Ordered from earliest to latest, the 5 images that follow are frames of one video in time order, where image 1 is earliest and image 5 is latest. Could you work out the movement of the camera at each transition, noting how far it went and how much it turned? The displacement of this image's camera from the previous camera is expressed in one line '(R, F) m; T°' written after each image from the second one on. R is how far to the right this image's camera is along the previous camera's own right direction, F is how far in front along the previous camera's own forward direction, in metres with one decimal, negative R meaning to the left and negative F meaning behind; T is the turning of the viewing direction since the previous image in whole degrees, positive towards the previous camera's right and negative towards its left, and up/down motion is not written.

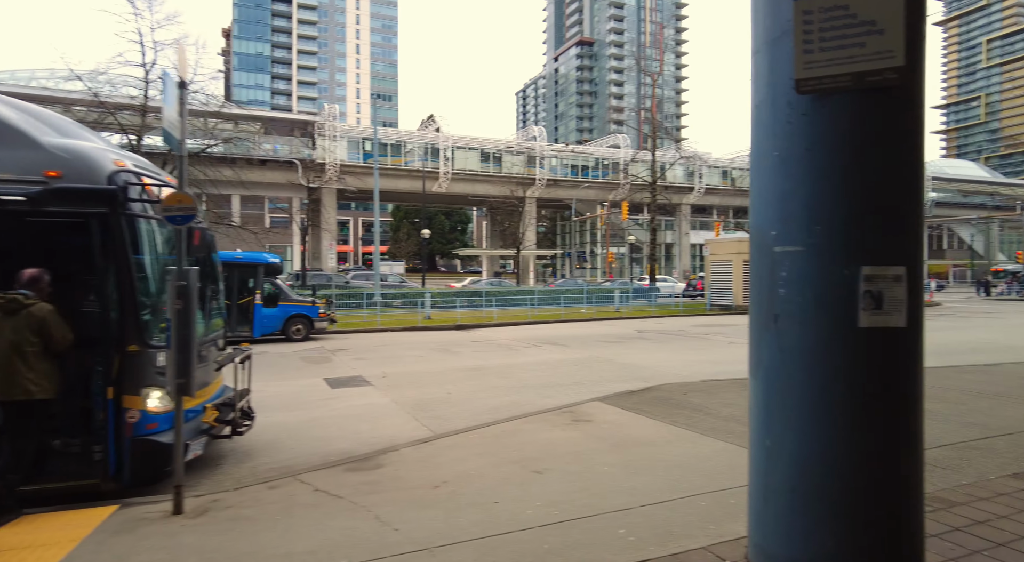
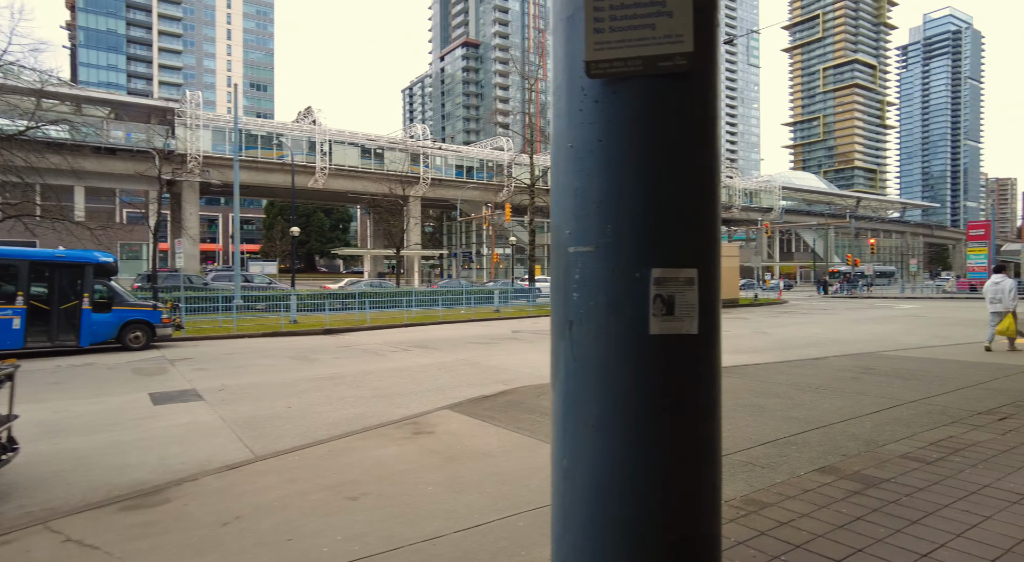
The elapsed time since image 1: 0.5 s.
(+0.6, +0.4) m; +11°
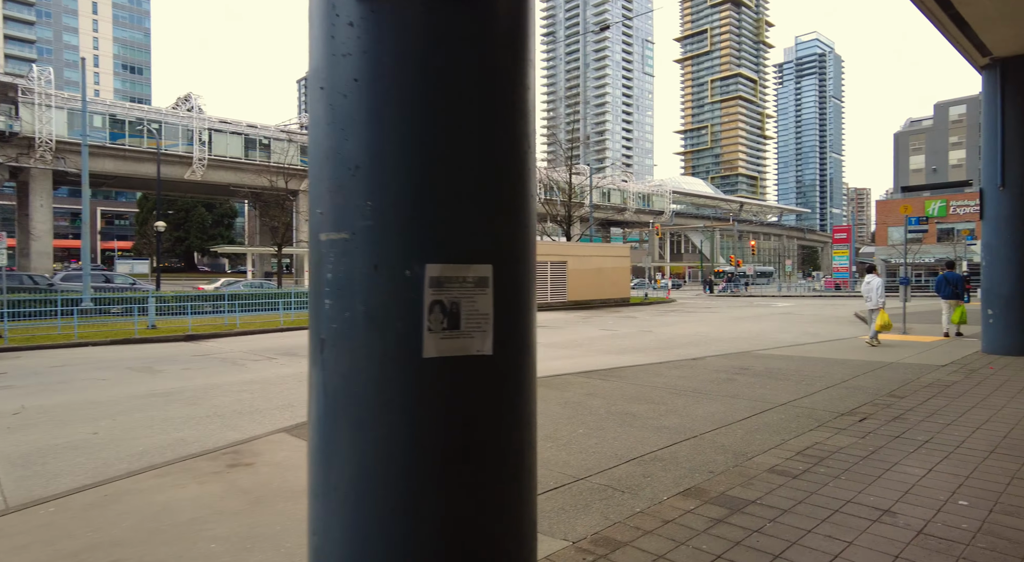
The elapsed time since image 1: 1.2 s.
(+0.6, +0.7) m; +9°
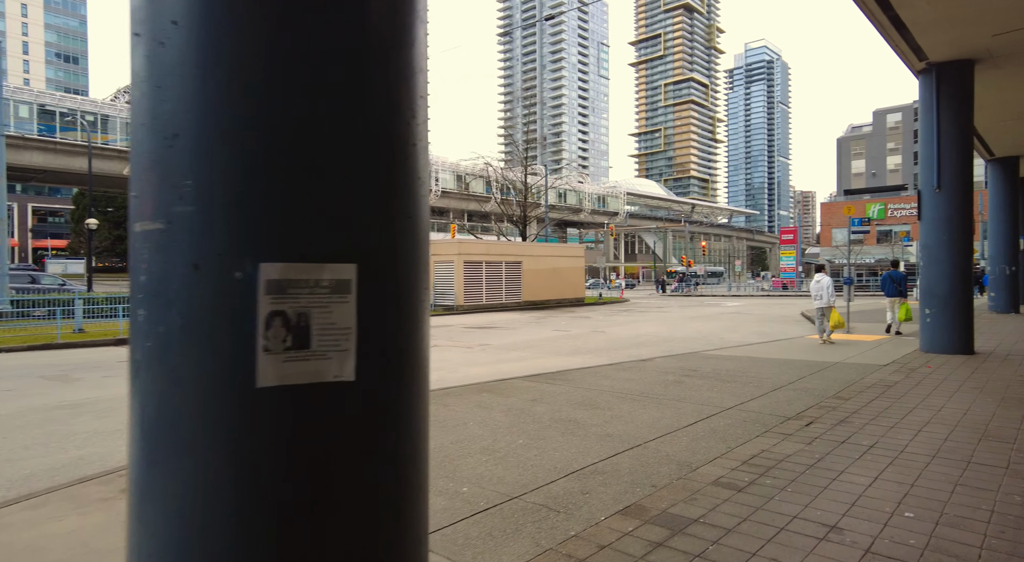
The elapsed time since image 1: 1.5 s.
(+0.2, +0.4) m; +4°
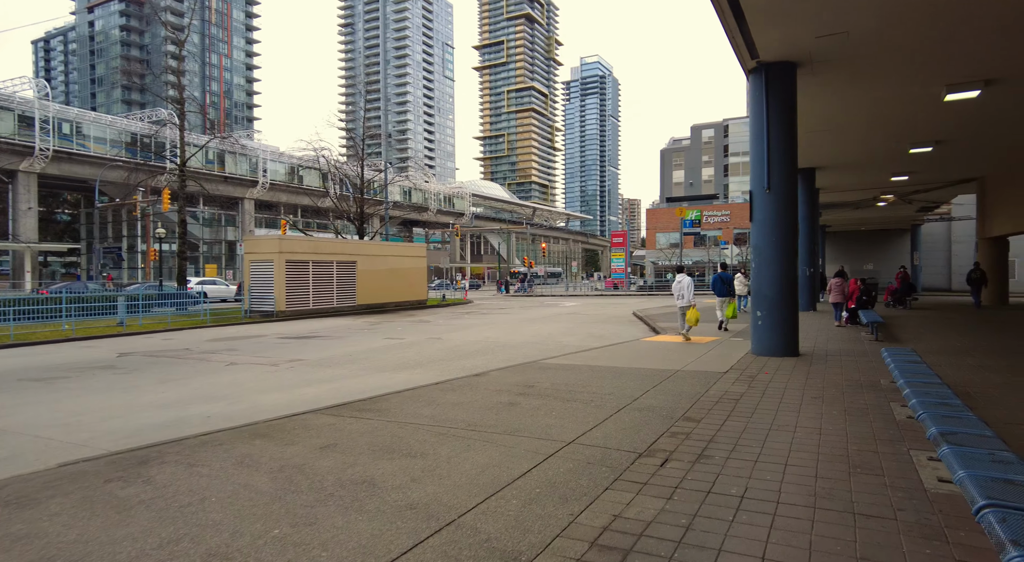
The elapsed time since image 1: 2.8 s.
(+0.6, +1.6) m; +15°
